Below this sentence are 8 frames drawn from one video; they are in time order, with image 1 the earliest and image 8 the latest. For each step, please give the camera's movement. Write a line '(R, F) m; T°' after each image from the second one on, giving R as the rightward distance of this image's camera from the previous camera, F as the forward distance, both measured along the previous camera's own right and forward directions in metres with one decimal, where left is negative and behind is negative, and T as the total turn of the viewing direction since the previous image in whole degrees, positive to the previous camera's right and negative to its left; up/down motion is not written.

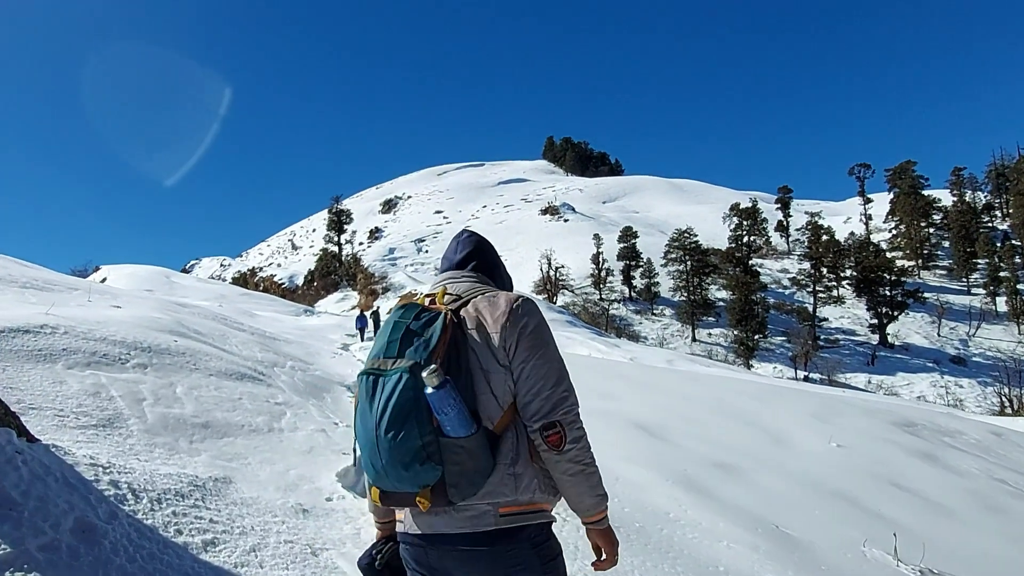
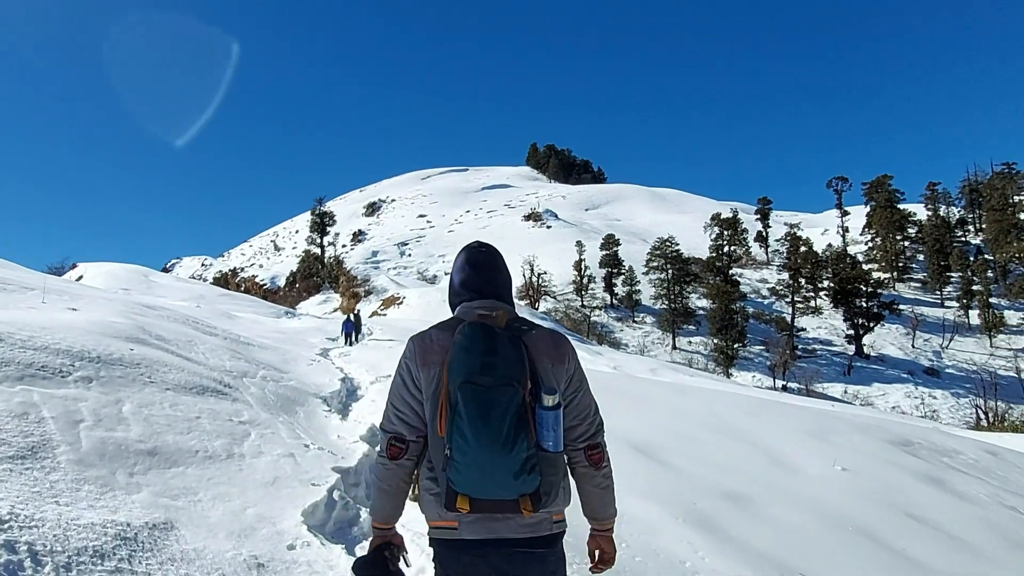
(-0.1, +0.3) m; +2°
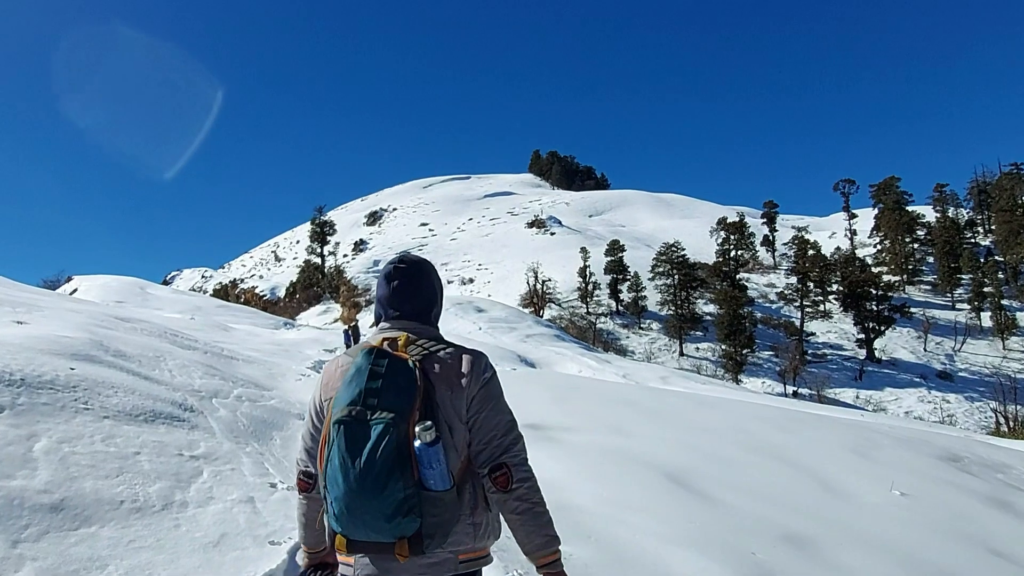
(0.0, +0.6) m; 0°
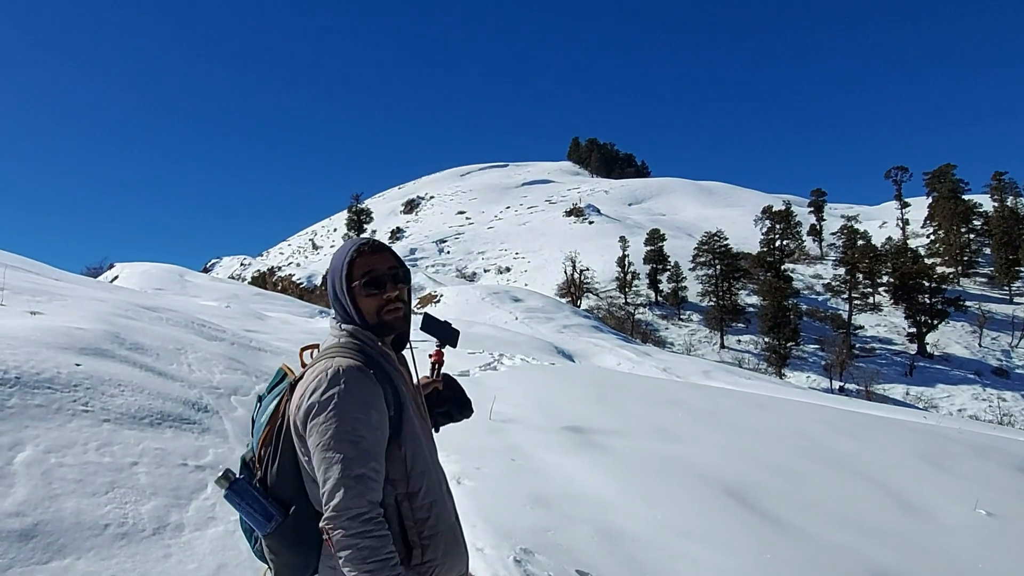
(0.0, +0.3) m; -3°
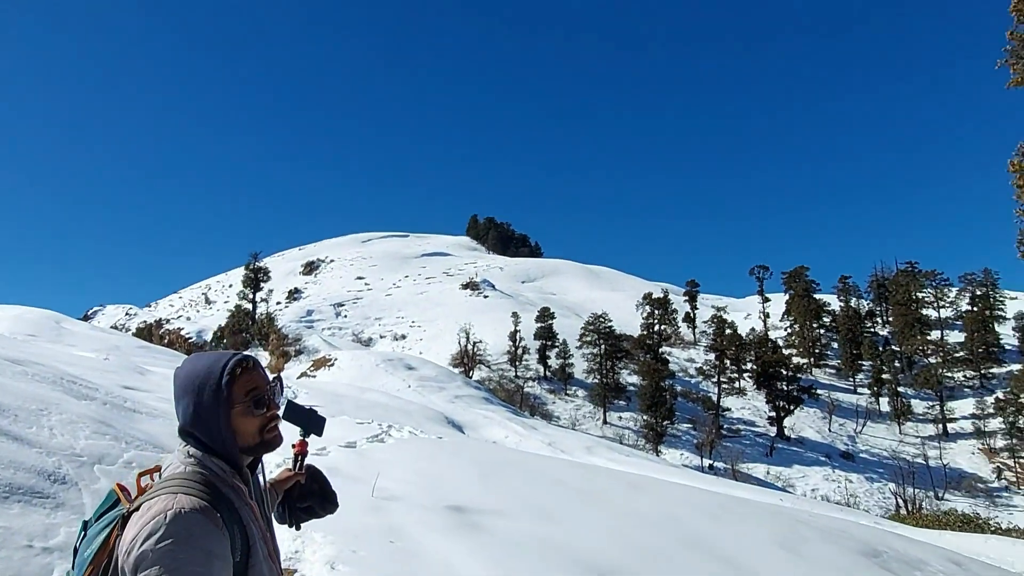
(+0.6, -1.3) m; +9°
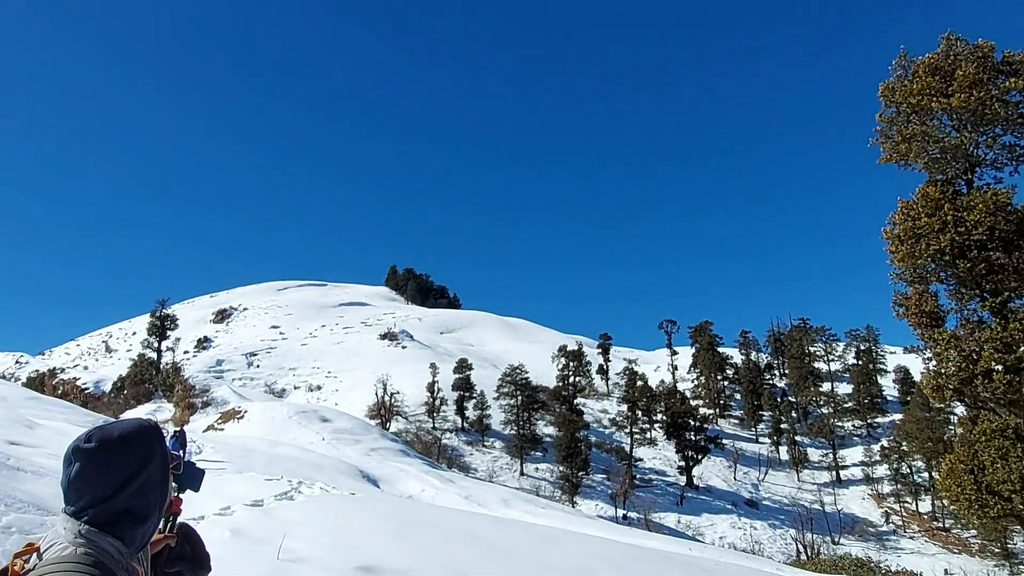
(+1.1, -1.1) m; +6°
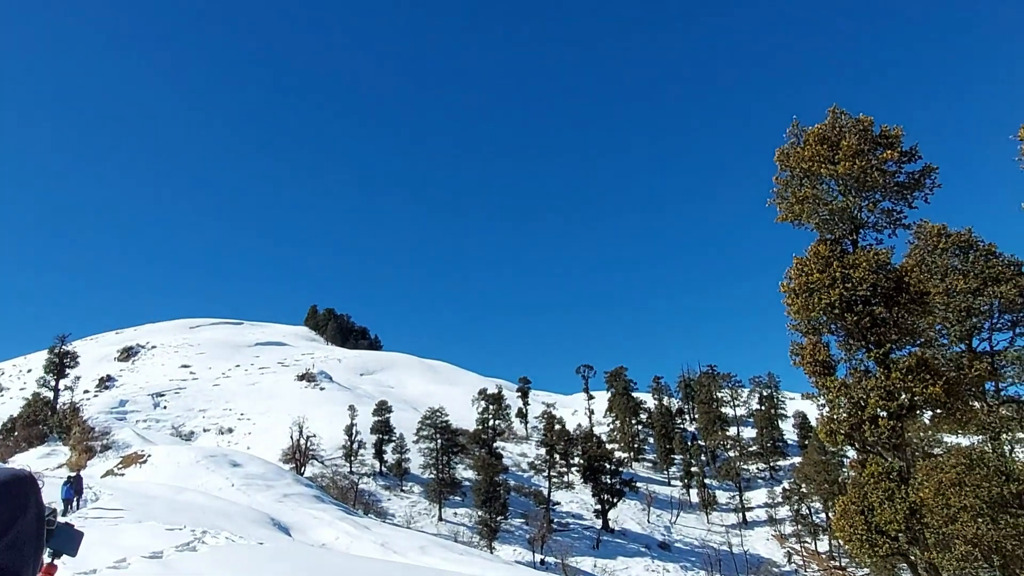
(+1.0, -1.5) m; +6°
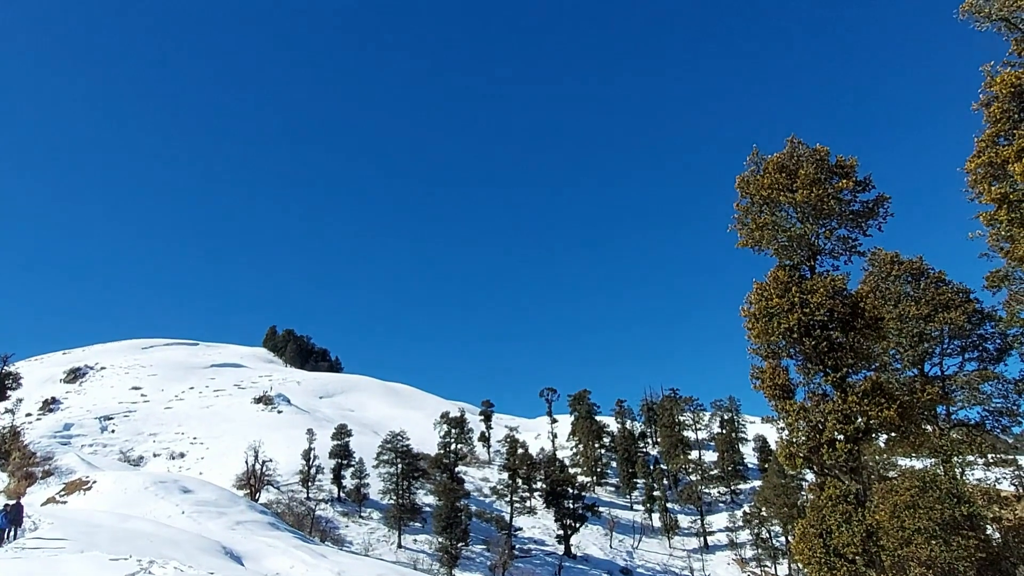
(+0.7, 0.0) m; +3°
